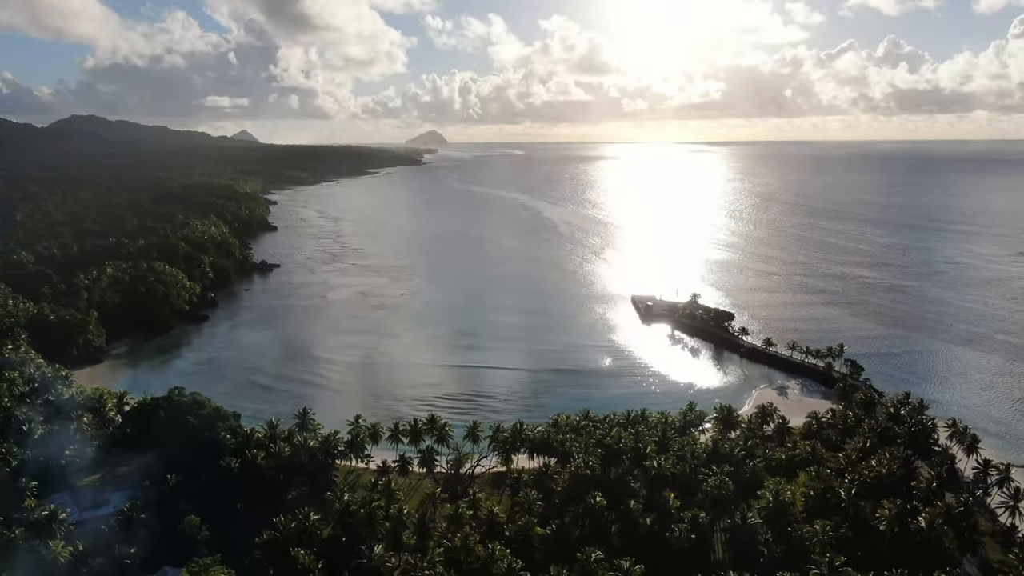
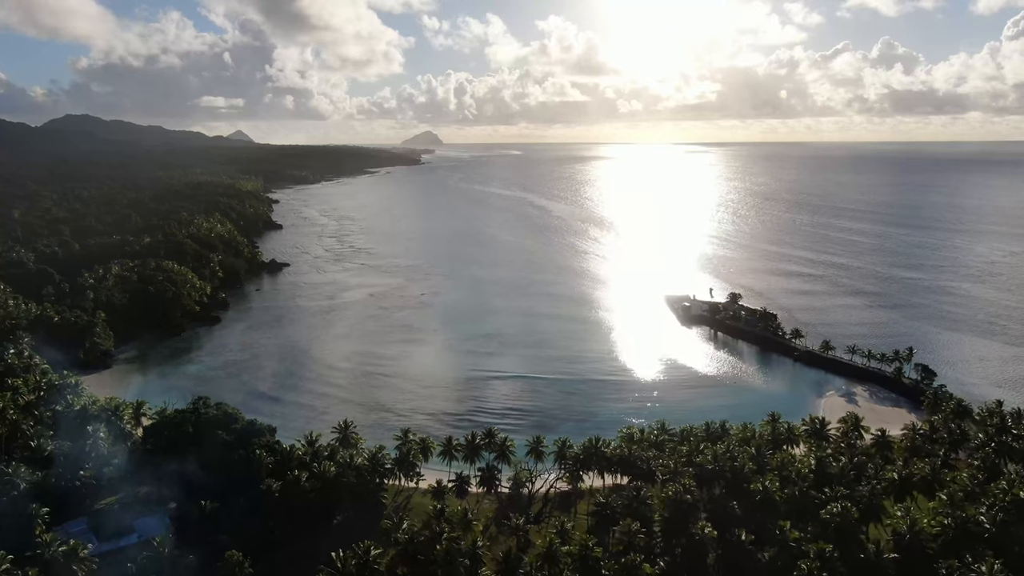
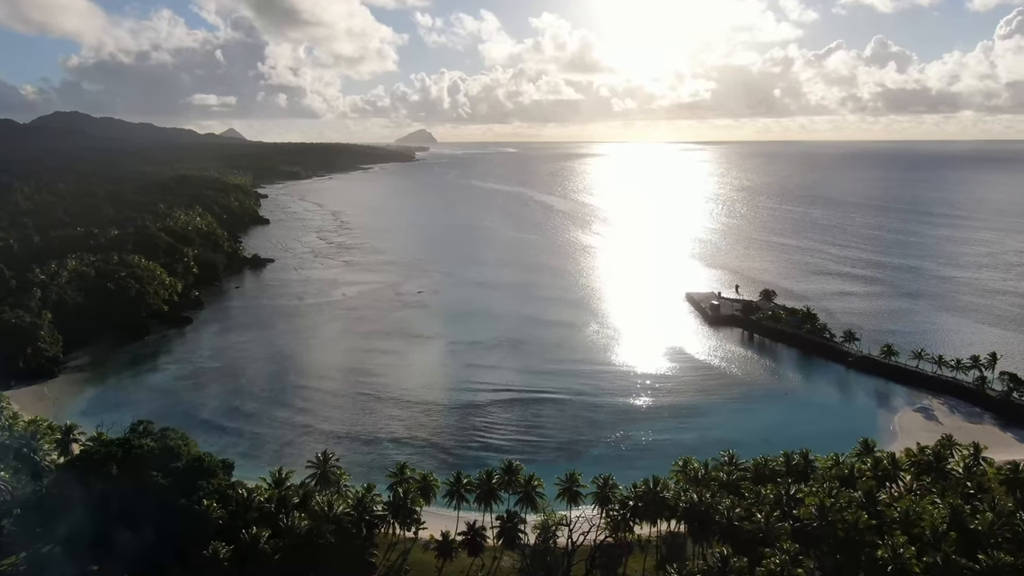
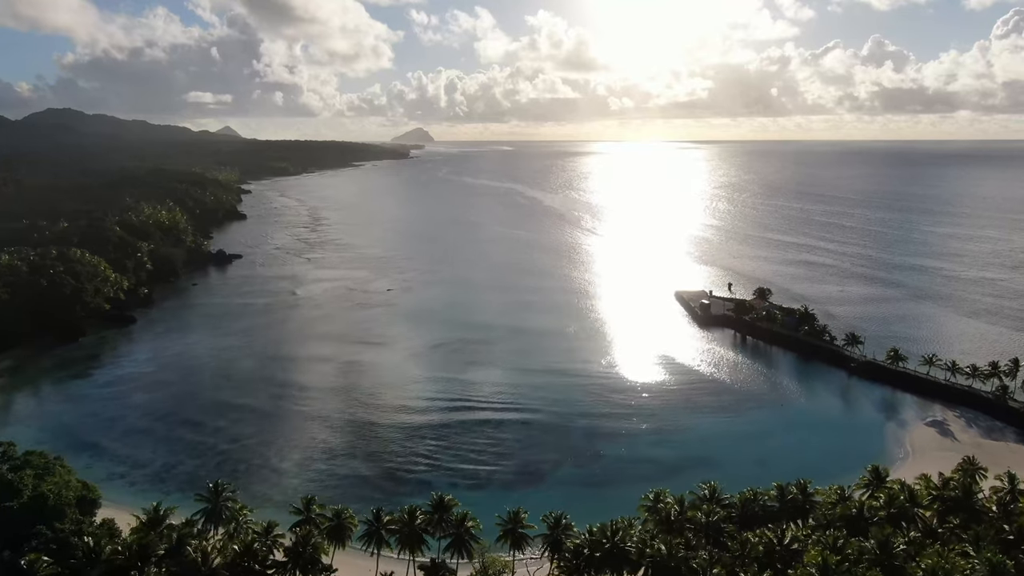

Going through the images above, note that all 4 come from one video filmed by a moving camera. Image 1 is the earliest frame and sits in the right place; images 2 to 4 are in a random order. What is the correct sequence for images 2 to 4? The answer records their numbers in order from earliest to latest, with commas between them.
2, 3, 4
